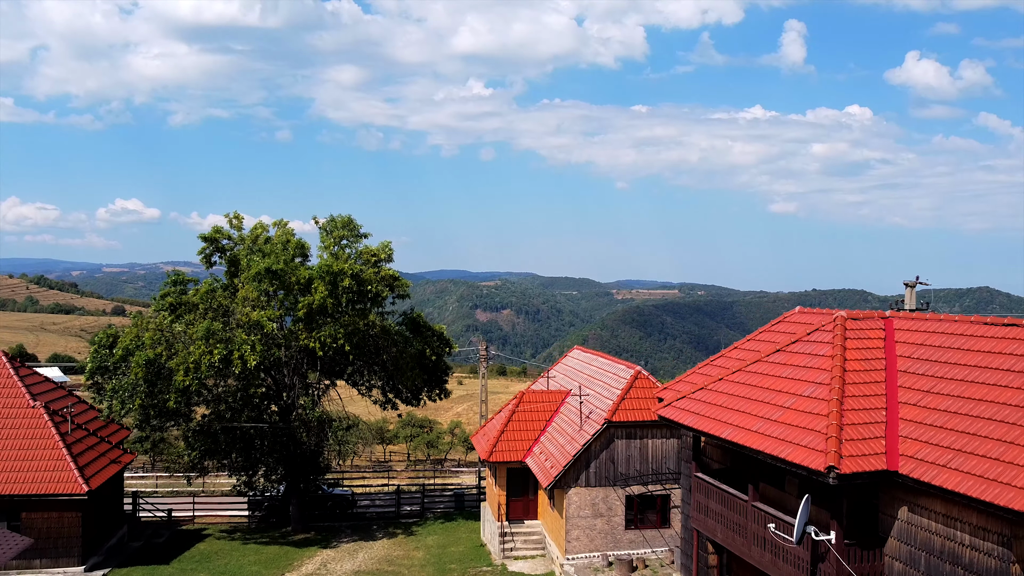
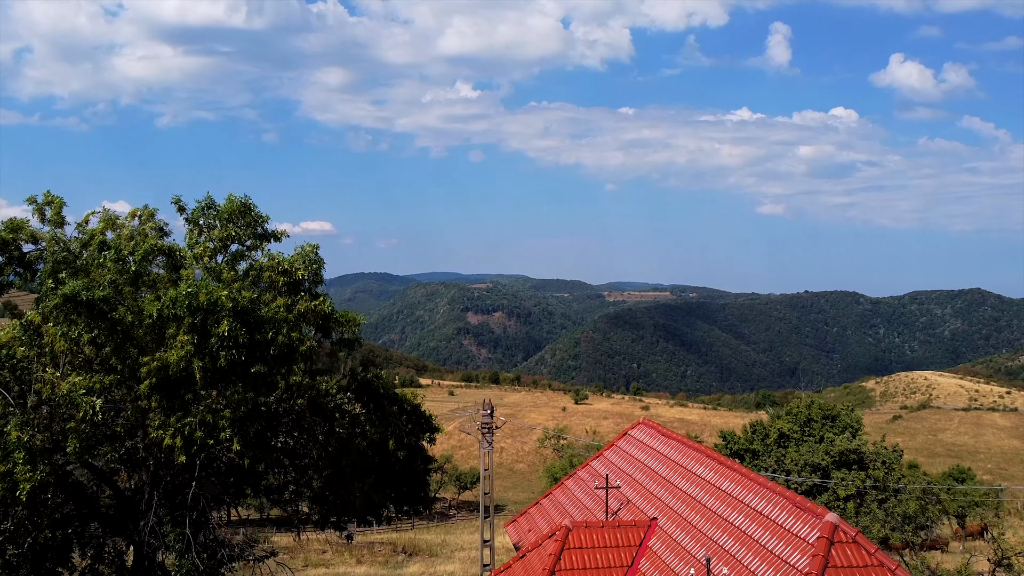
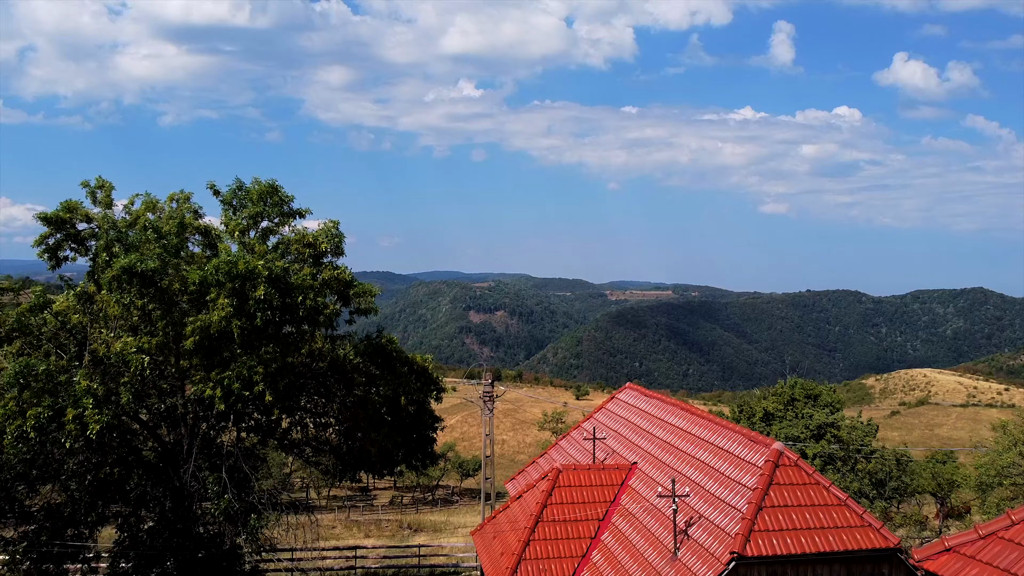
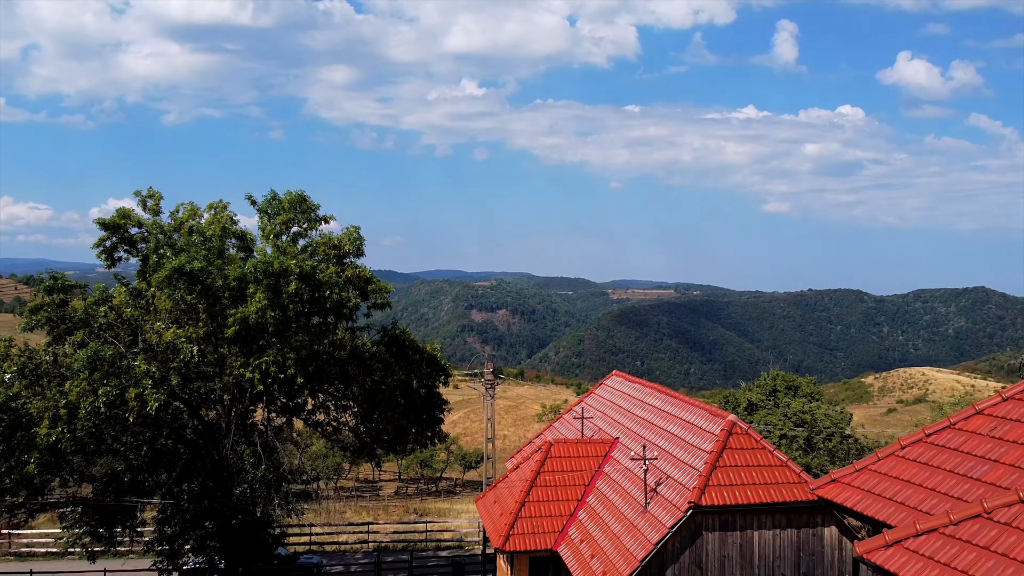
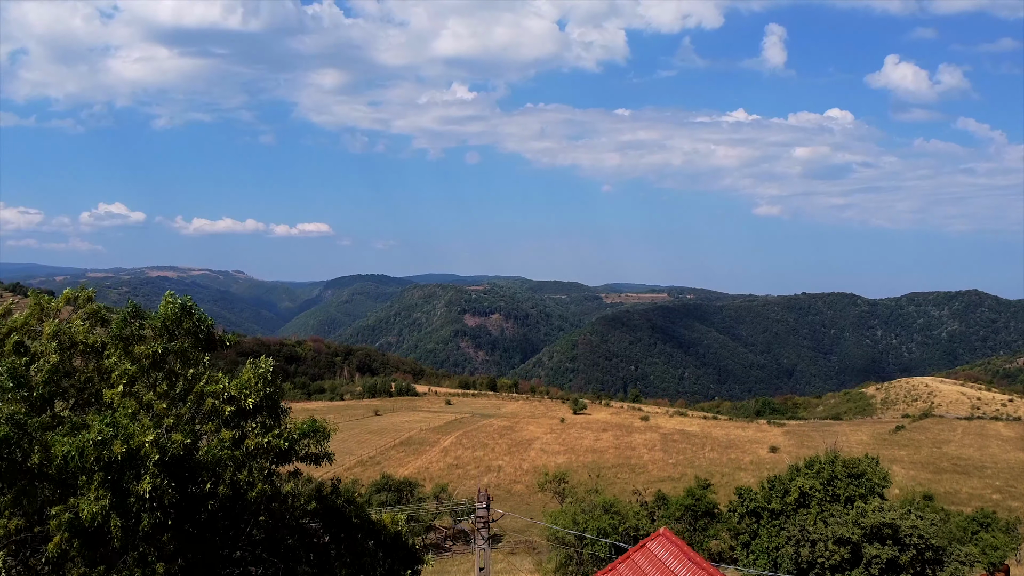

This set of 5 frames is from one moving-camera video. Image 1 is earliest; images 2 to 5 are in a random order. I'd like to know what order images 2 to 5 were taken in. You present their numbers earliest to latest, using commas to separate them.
4, 3, 2, 5
